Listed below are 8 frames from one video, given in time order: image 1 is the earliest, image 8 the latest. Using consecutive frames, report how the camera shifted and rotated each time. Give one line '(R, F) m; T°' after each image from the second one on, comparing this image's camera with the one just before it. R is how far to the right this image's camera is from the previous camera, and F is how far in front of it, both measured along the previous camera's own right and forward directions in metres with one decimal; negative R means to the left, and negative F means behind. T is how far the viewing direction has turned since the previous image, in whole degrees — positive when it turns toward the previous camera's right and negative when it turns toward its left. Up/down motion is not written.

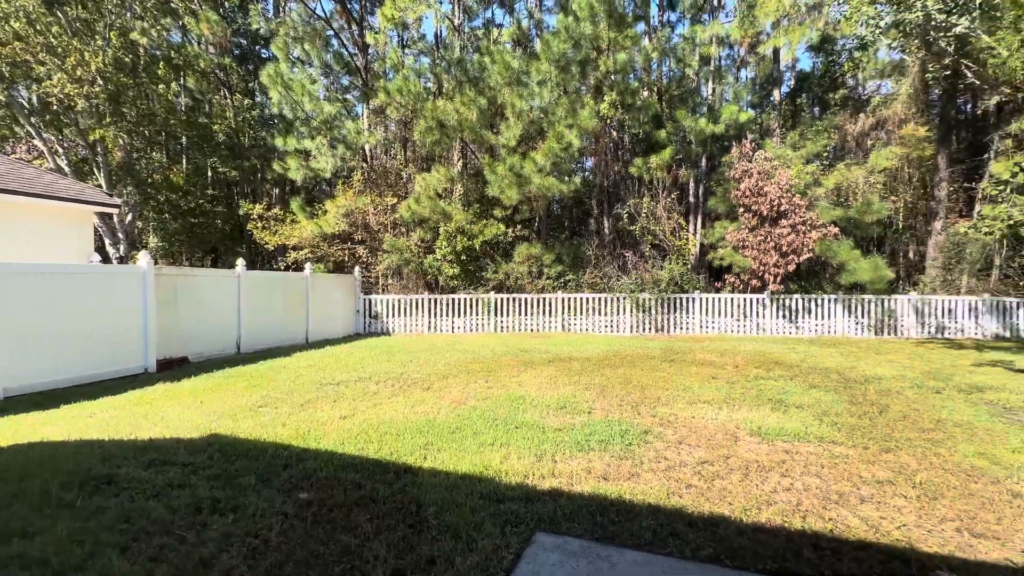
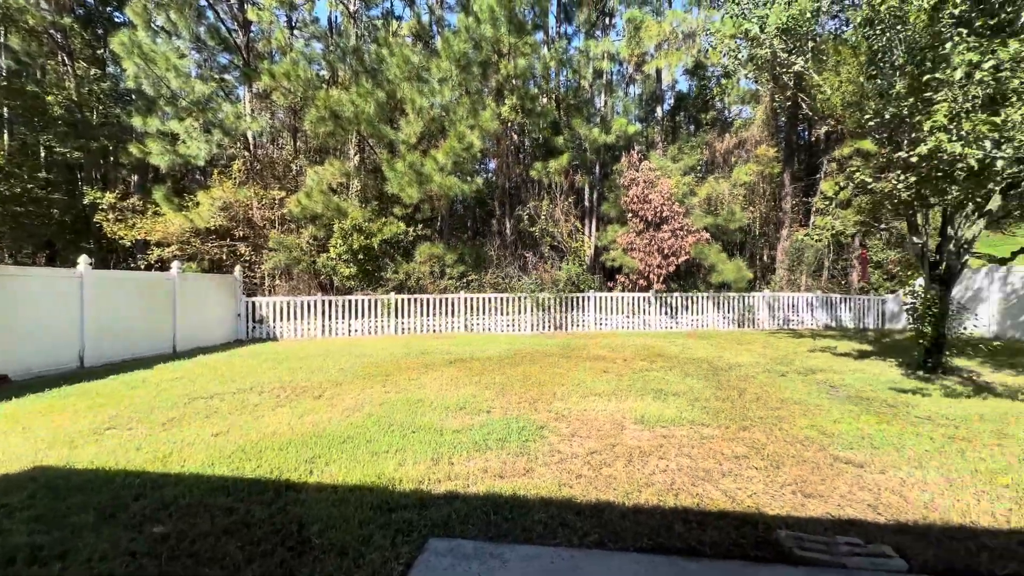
(+0.1, 0.0) m; +12°
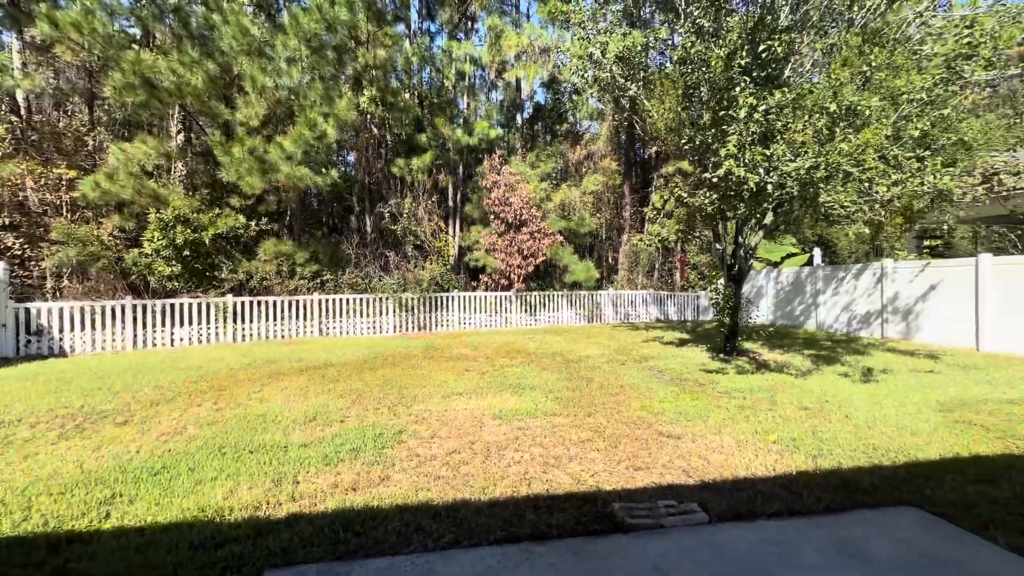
(+0.1, 0.0) m; +17°
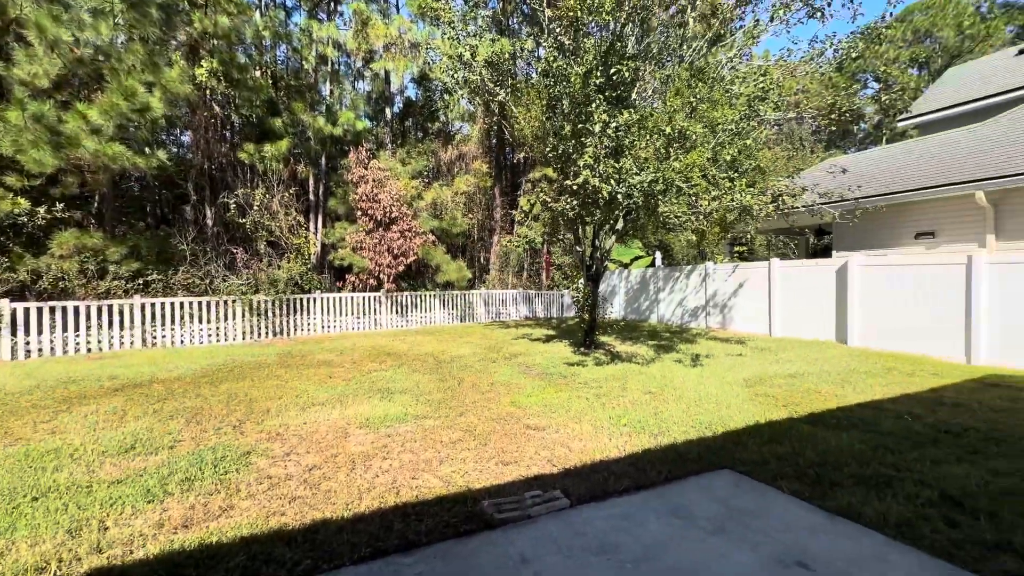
(0.0, 0.0) m; +16°
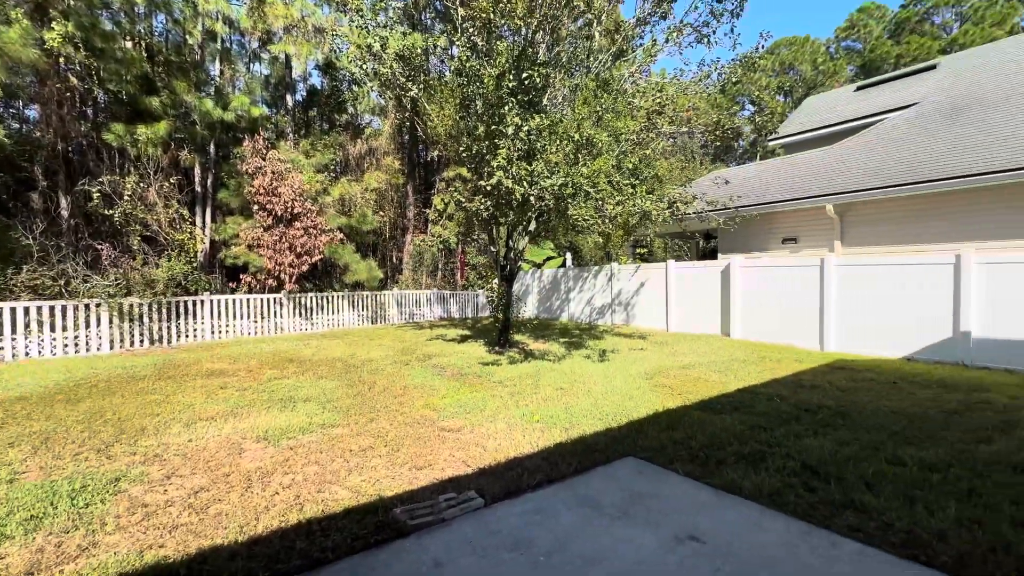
(0.0, 0.0) m; +11°
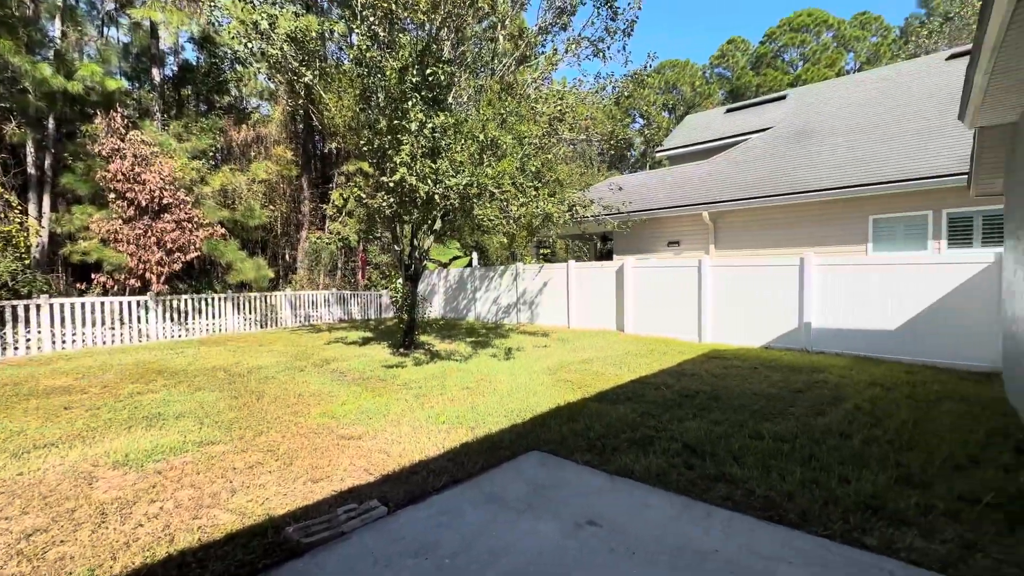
(0.0, 0.0) m; +12°
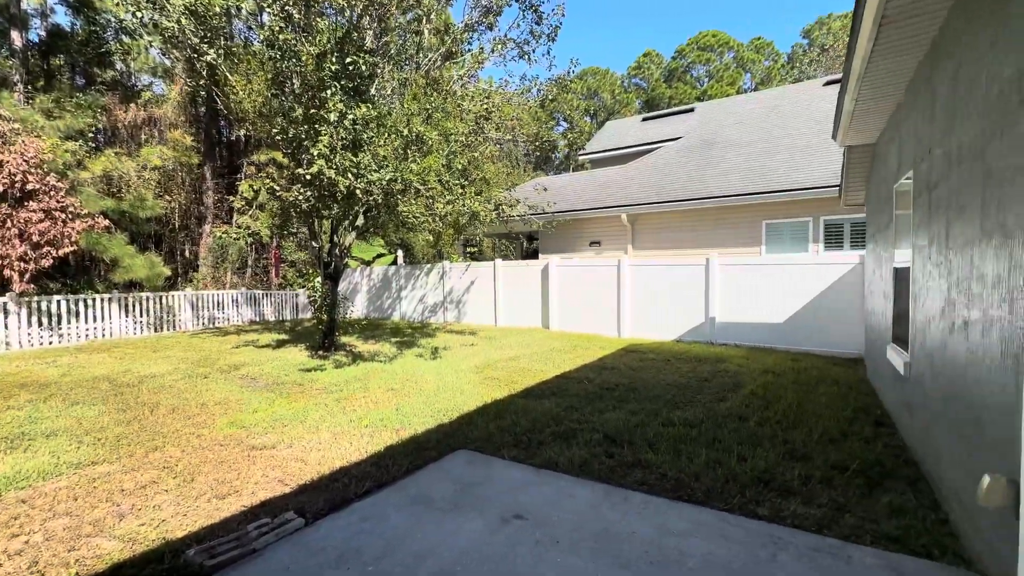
(0.0, 0.0) m; +9°
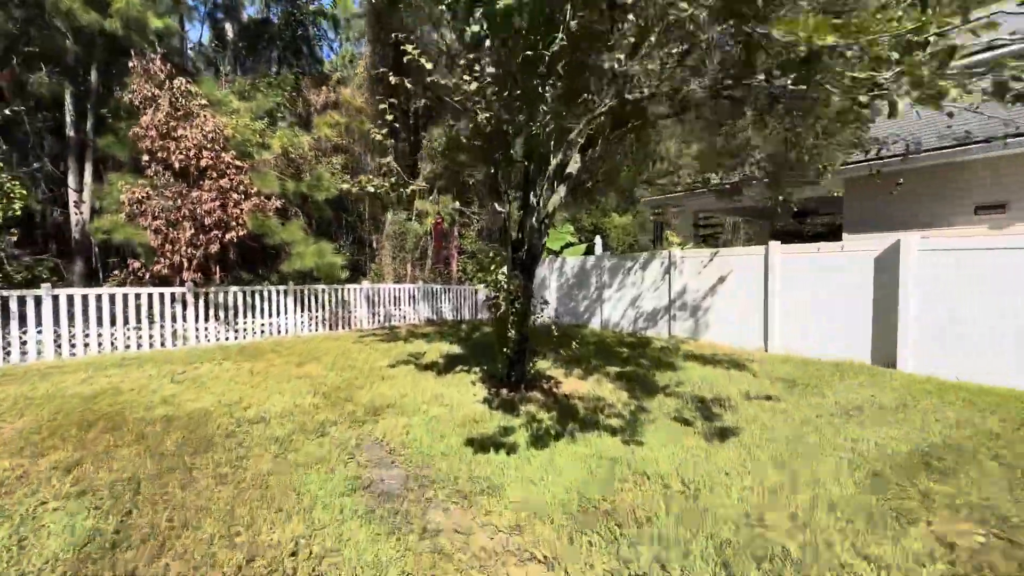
(-1.9, +4.2) m; -22°
